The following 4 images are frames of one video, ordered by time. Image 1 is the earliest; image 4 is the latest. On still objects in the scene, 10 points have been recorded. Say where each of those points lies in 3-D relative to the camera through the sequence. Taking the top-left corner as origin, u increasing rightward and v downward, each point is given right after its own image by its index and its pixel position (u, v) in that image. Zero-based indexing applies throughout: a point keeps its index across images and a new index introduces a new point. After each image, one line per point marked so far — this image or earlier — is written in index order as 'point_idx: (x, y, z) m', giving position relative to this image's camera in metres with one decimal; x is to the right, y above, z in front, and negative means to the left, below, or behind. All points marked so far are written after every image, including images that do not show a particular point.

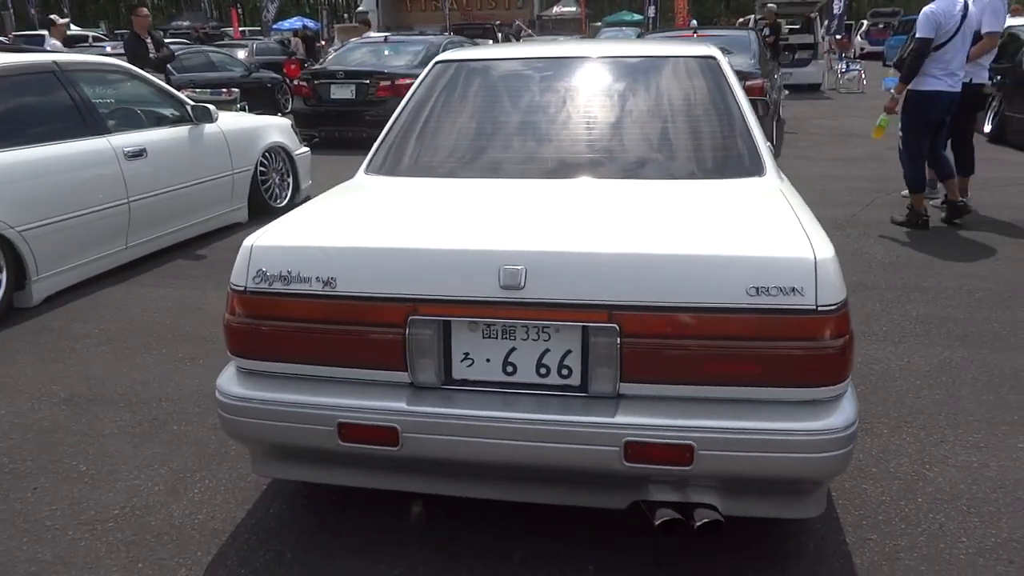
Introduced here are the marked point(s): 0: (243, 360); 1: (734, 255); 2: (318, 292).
0: (-0.9, -0.2, +2.8) m
1: (+0.7, +0.1, +2.4) m
2: (-0.6, 0.0, +2.6) m
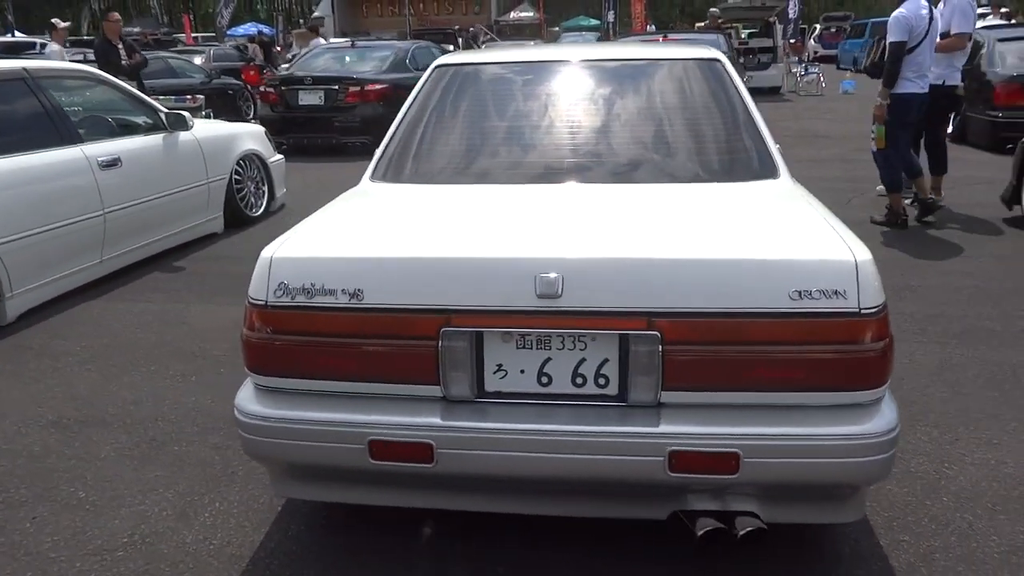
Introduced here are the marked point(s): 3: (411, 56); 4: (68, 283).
0: (-0.8, -0.3, +2.7) m
1: (+0.8, +0.1, +2.4) m
2: (-0.5, -0.1, +2.5) m
3: (-1.6, +3.7, +12.9) m
4: (-3.1, 0.0, +5.6) m
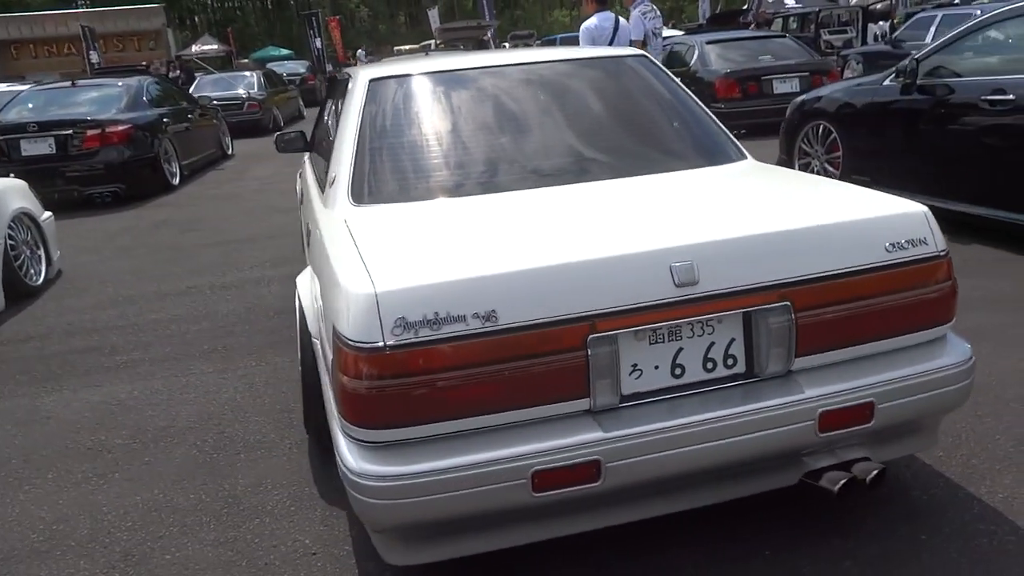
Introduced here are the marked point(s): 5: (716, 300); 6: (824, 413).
0: (-0.4, -0.4, +2.3) m
1: (+1.1, +0.2, +2.6) m
2: (-0.1, -0.1, +2.2) m
3: (-5.3, +2.8, +11.6) m
4: (-3.5, -0.6, +4.2) m
5: (+0.6, 0.0, +2.4) m
6: (+1.0, -0.4, +2.5) m
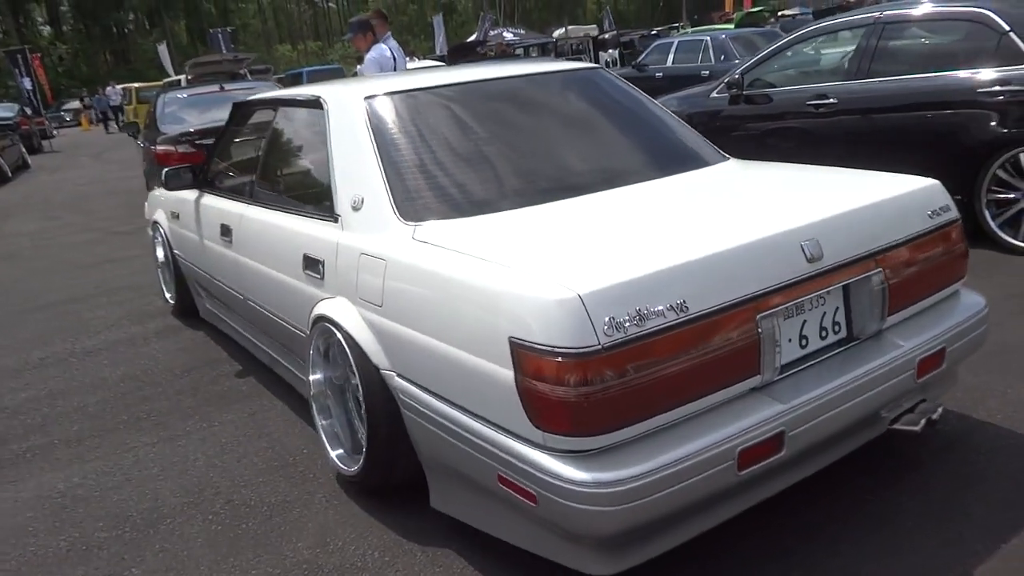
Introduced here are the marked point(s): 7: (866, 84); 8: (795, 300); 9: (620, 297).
0: (+0.2, -0.4, +2.2) m
1: (+1.4, +0.3, +3.0) m
2: (+0.5, -0.1, +2.3) m
3: (-7.7, +1.7, +9.6) m
4: (-3.3, -1.1, +3.1) m
5: (+1.0, 0.0, +2.6) m
6: (+1.4, -0.3, +2.8) m
7: (+2.8, +1.6, +6.4) m
8: (+0.9, 0.0, +2.5) m
9: (+0.3, 0.0, +2.2) m
